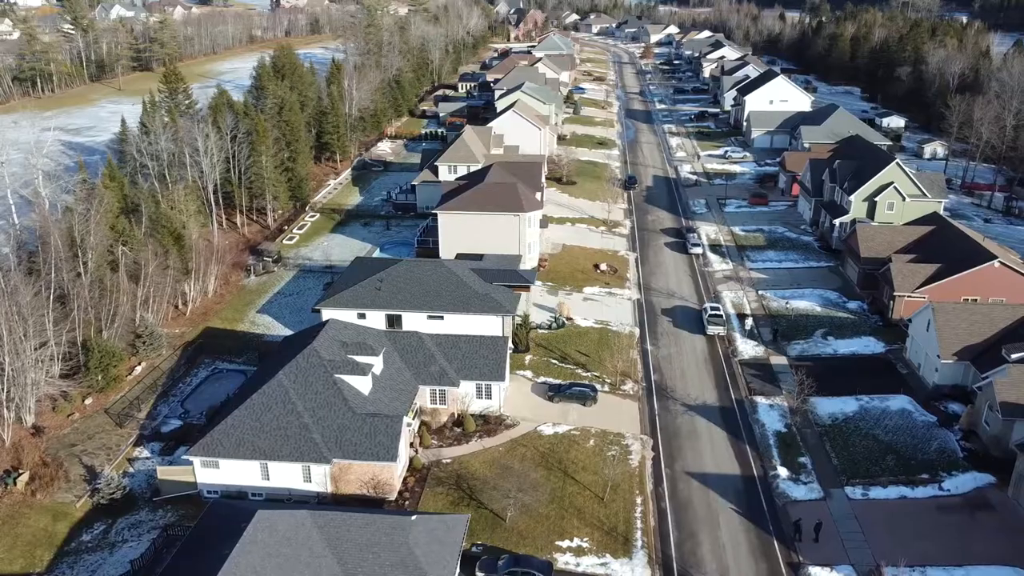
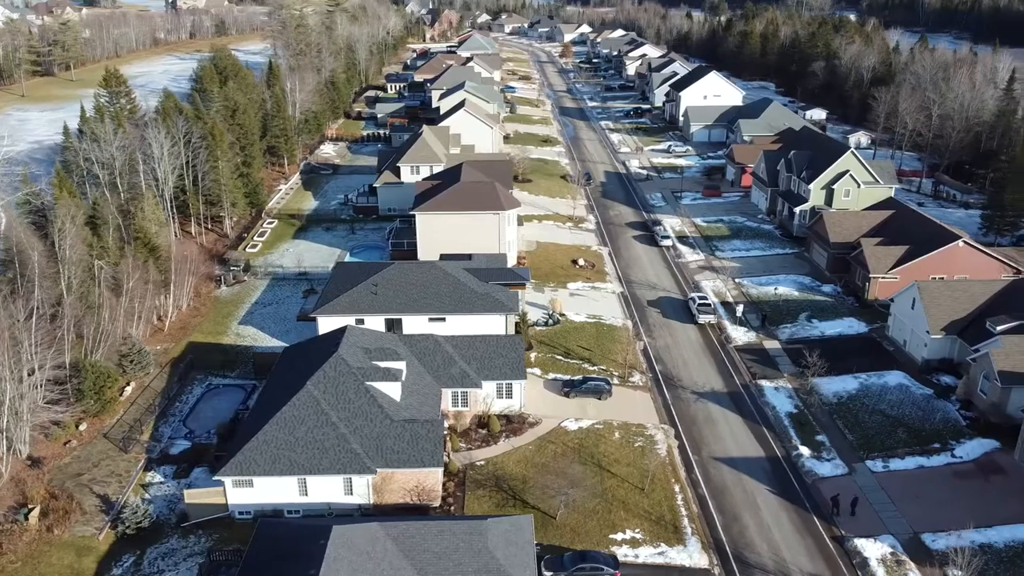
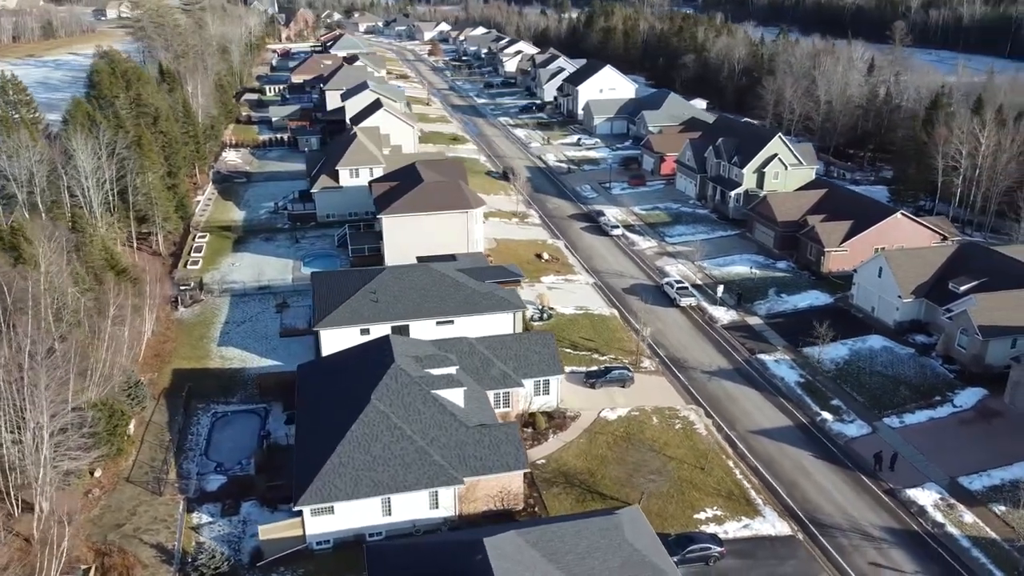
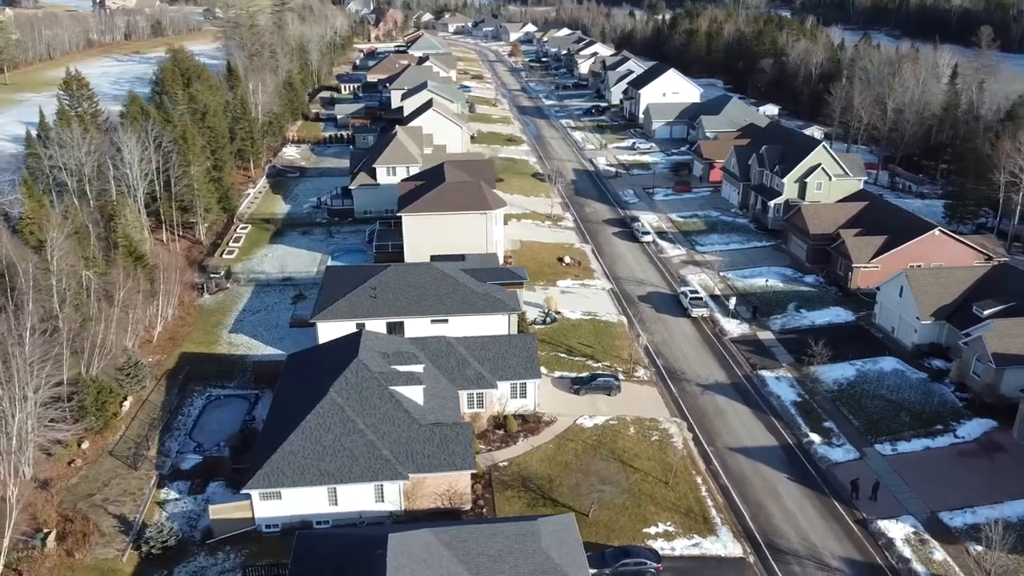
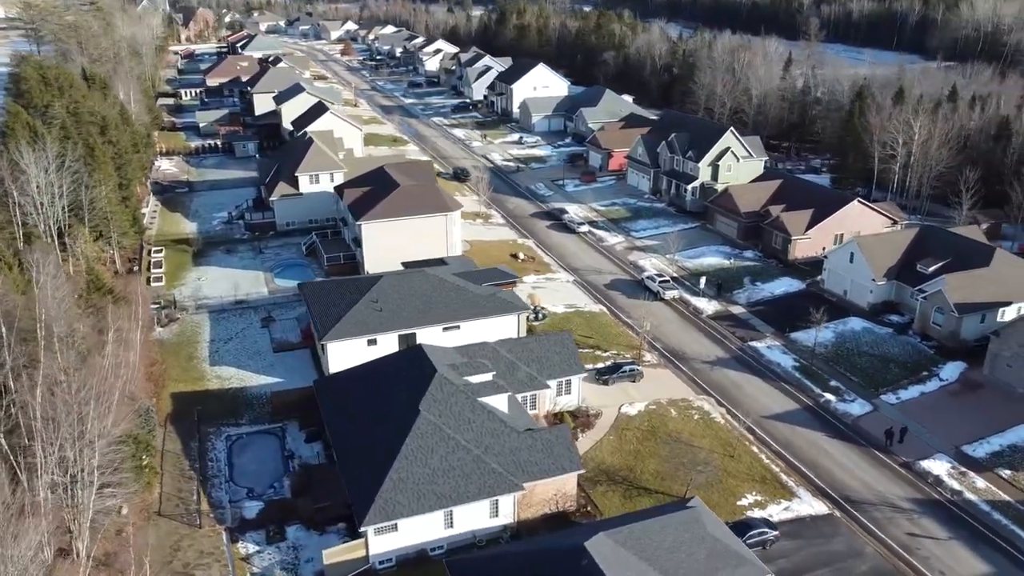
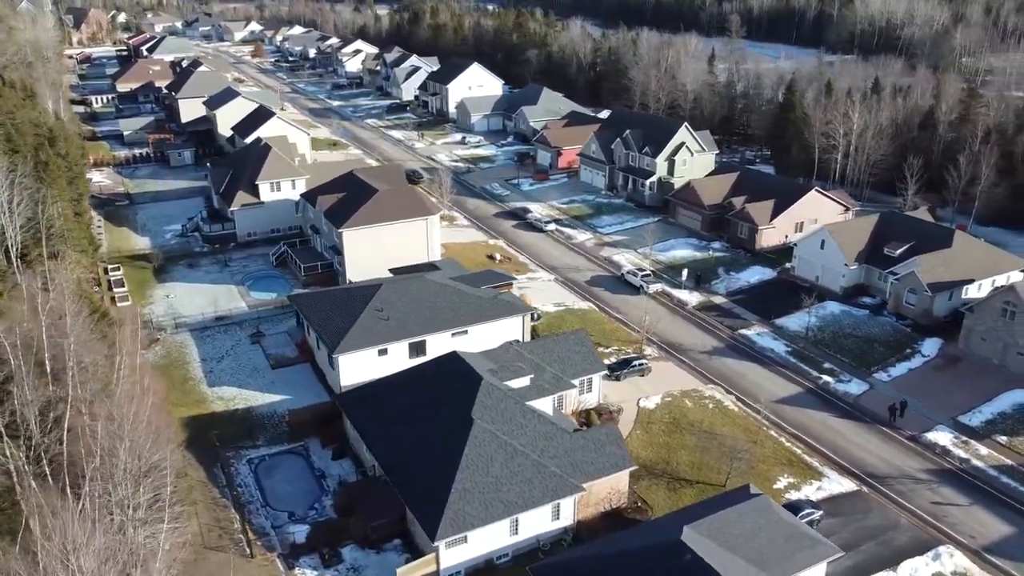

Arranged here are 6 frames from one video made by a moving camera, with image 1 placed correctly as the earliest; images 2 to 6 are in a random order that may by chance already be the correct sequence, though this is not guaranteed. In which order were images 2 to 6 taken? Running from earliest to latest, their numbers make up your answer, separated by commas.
2, 4, 3, 5, 6
